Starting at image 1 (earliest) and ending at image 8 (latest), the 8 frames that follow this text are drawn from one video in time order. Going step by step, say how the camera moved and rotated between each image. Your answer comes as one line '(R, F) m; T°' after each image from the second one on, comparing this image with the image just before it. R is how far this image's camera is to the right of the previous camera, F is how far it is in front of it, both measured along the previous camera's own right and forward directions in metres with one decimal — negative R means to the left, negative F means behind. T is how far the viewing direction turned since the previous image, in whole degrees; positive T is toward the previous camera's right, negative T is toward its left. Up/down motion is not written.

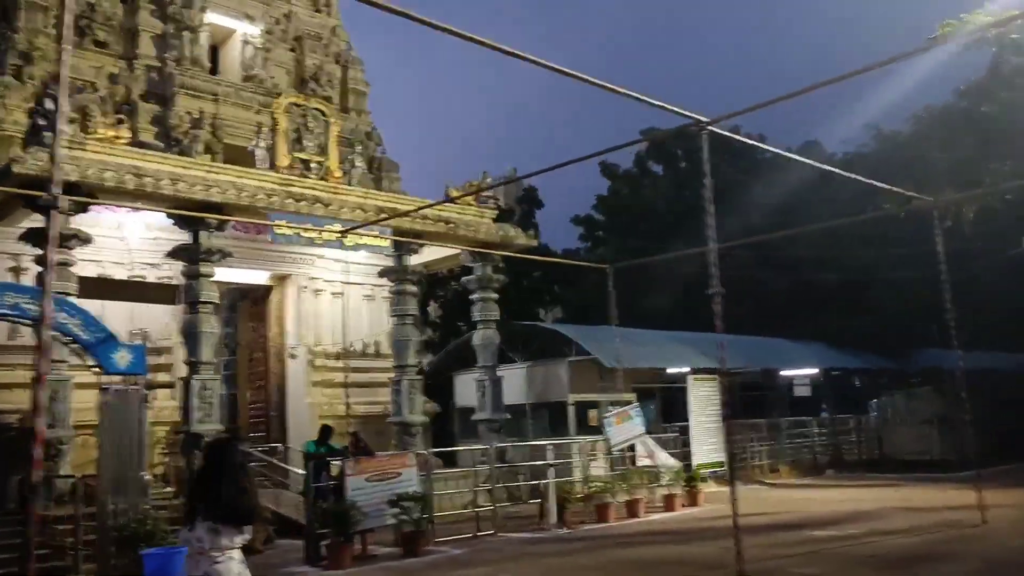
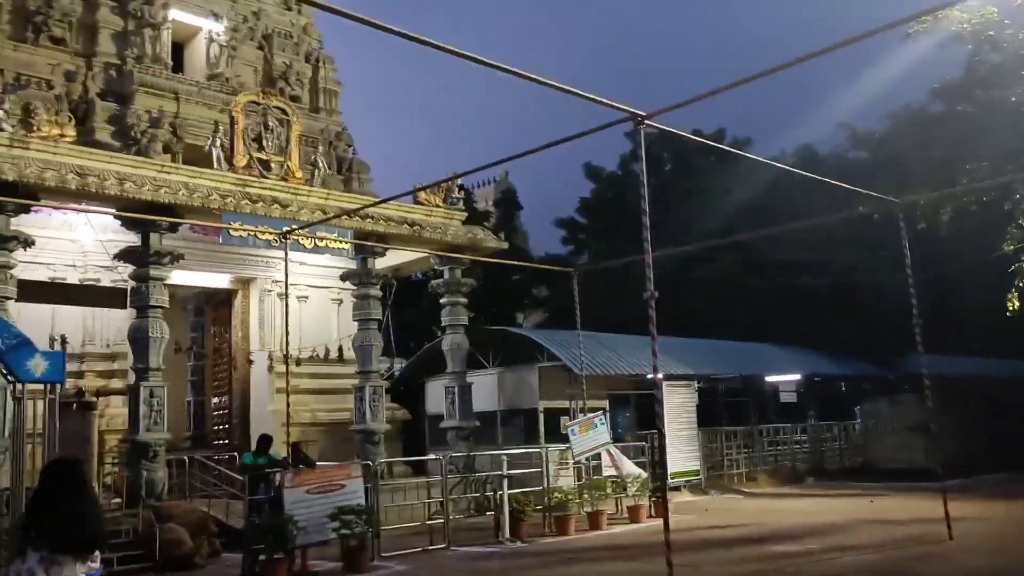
(+0.5, +0.4) m; 0°
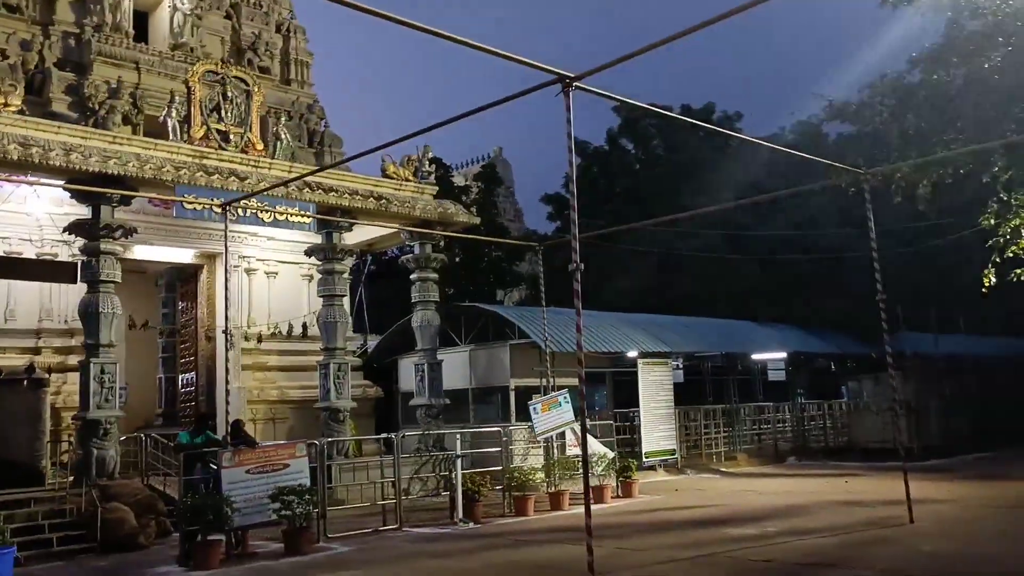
(+0.5, +0.3) m; 0°
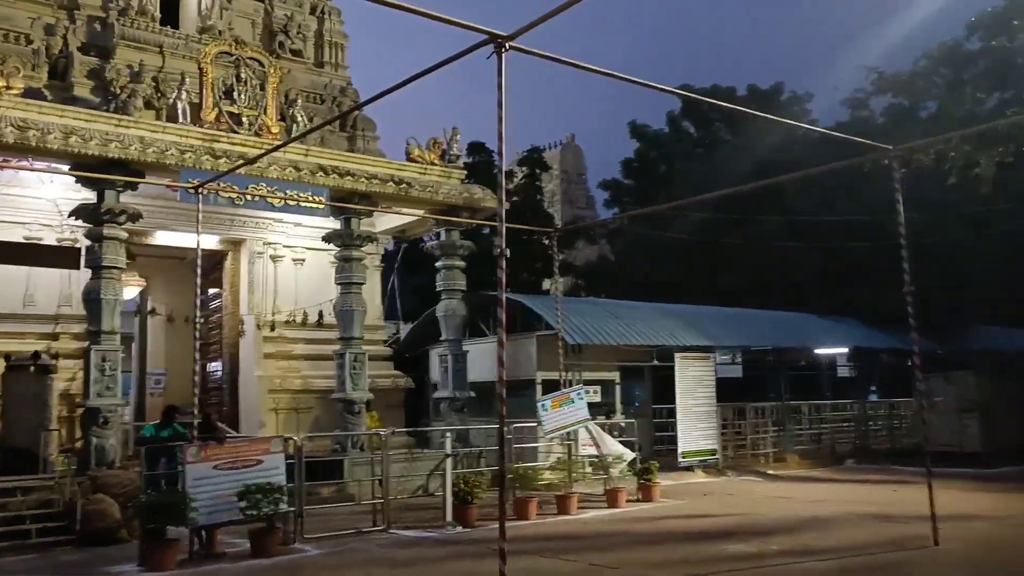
(+0.9, +0.7) m; -5°
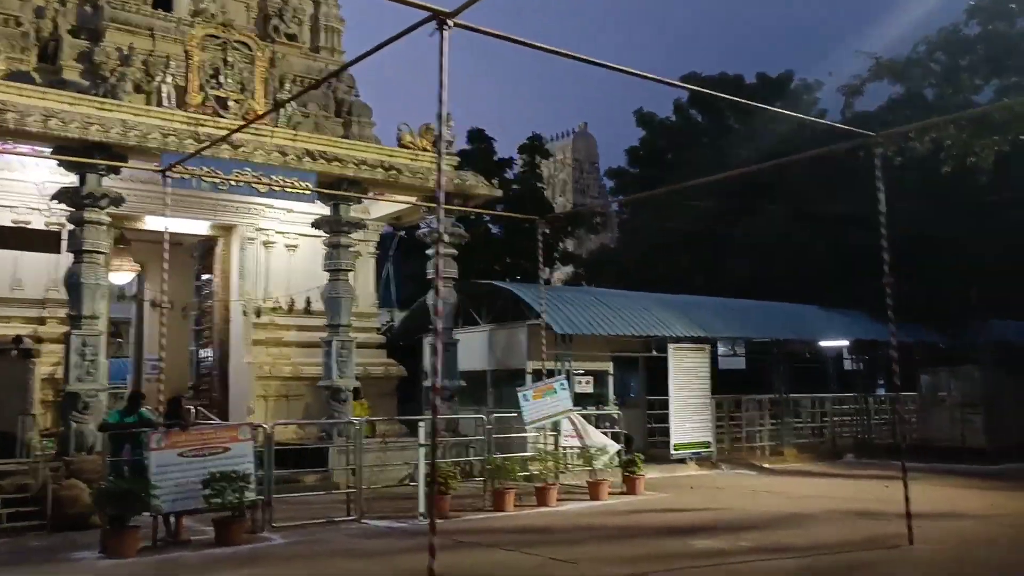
(+0.4, +0.2) m; -1°
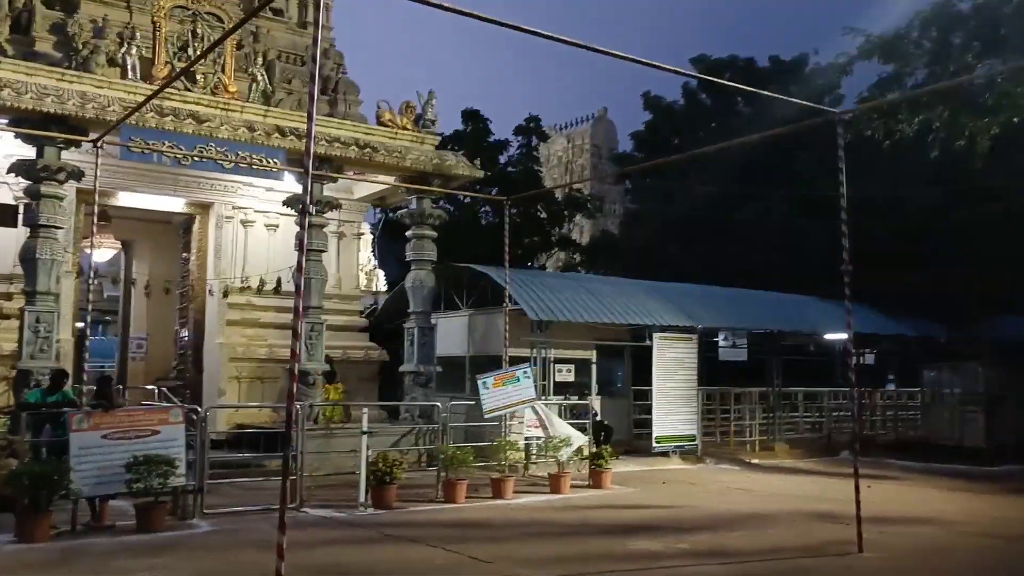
(+0.8, +0.4) m; -2°
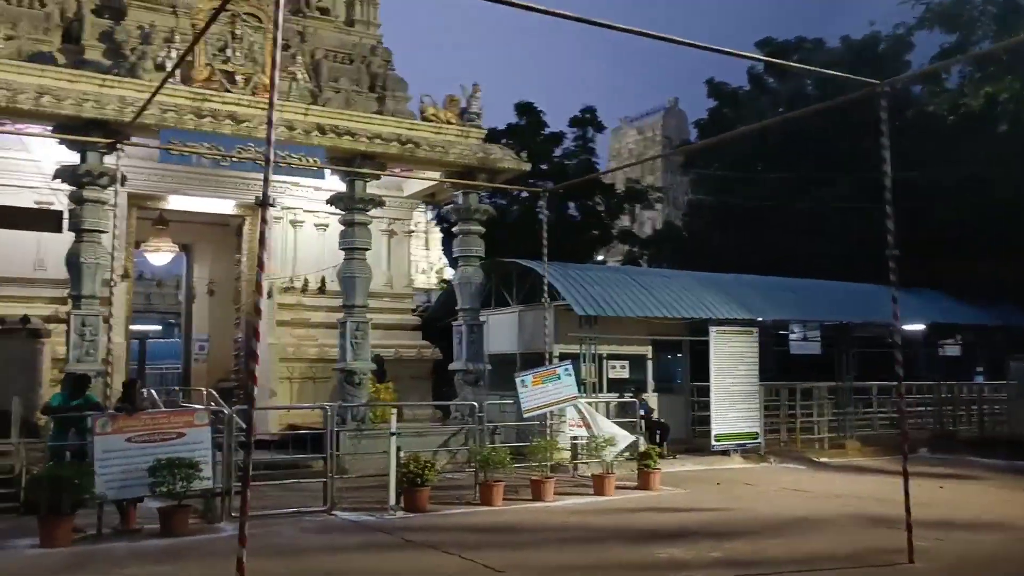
(+0.5, +0.4) m; -5°
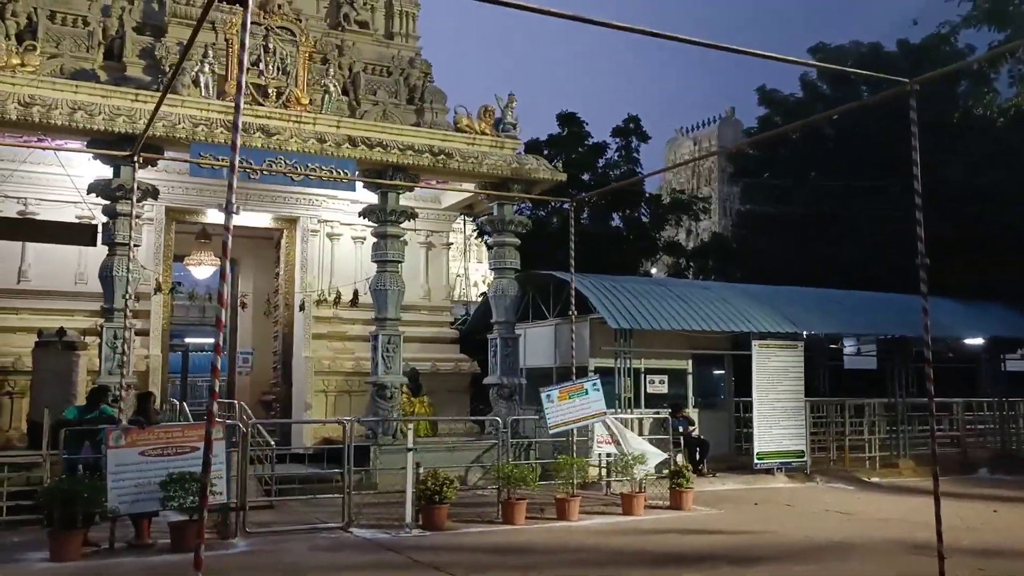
(+0.4, +0.3) m; -4°
